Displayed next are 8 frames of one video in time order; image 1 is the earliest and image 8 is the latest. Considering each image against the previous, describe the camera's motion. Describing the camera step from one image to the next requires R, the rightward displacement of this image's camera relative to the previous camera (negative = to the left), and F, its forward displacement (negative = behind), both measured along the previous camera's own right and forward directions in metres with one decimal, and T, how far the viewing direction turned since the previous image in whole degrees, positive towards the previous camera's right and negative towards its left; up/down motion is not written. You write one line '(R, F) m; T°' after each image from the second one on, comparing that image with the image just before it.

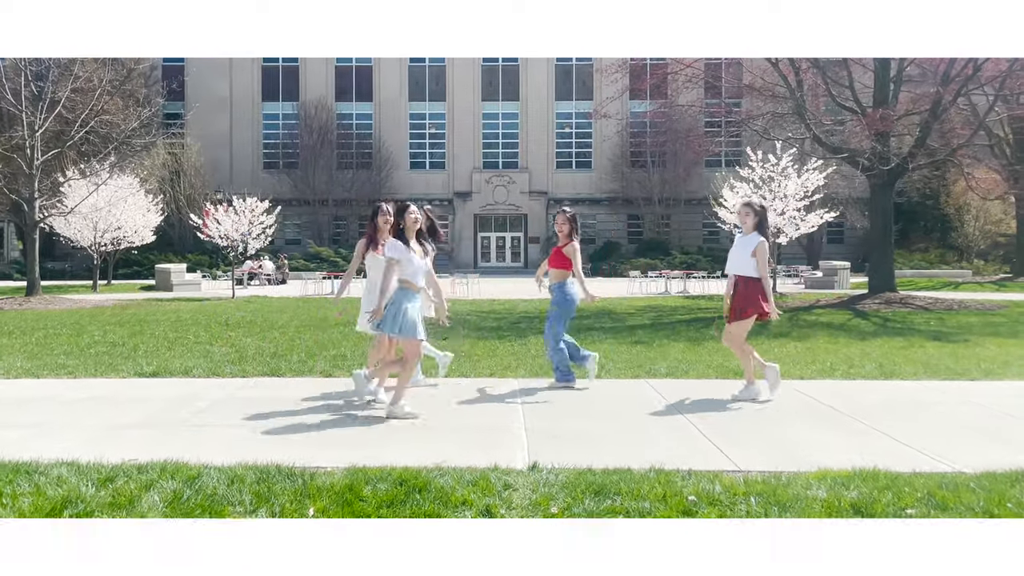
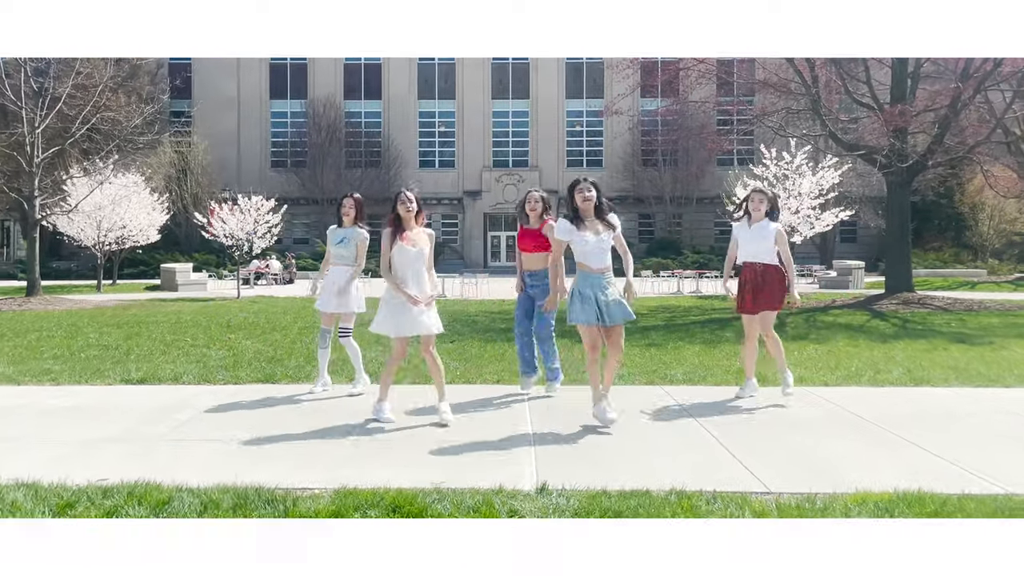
(0.0, +0.2) m; -1°
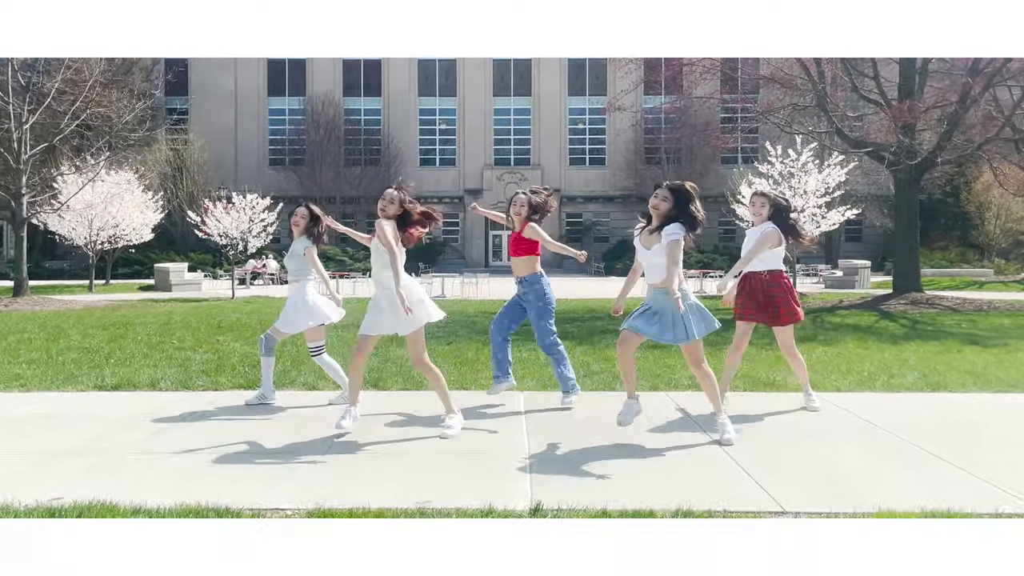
(0.0, +0.2) m; 0°
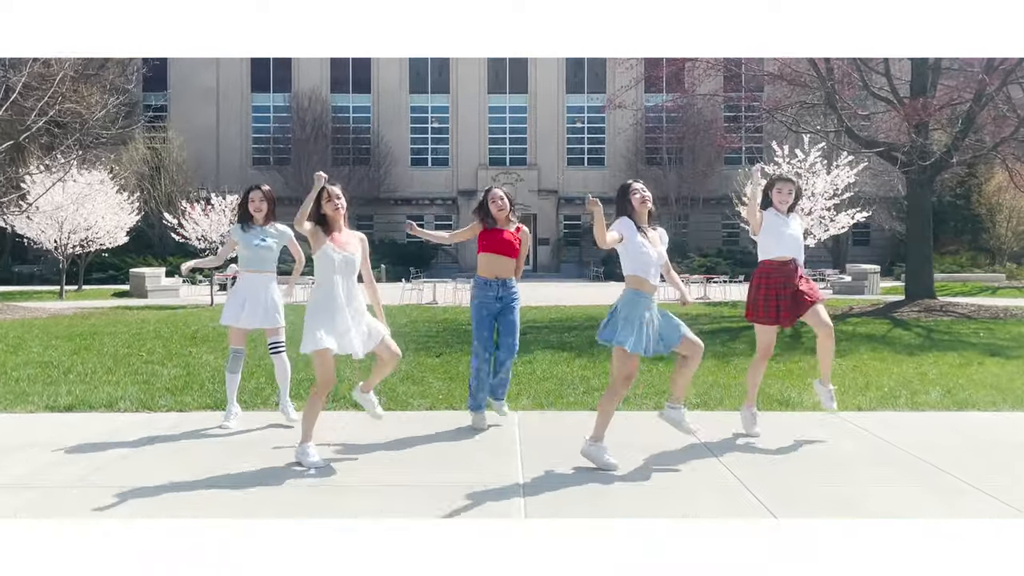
(0.0, +0.6) m; 0°
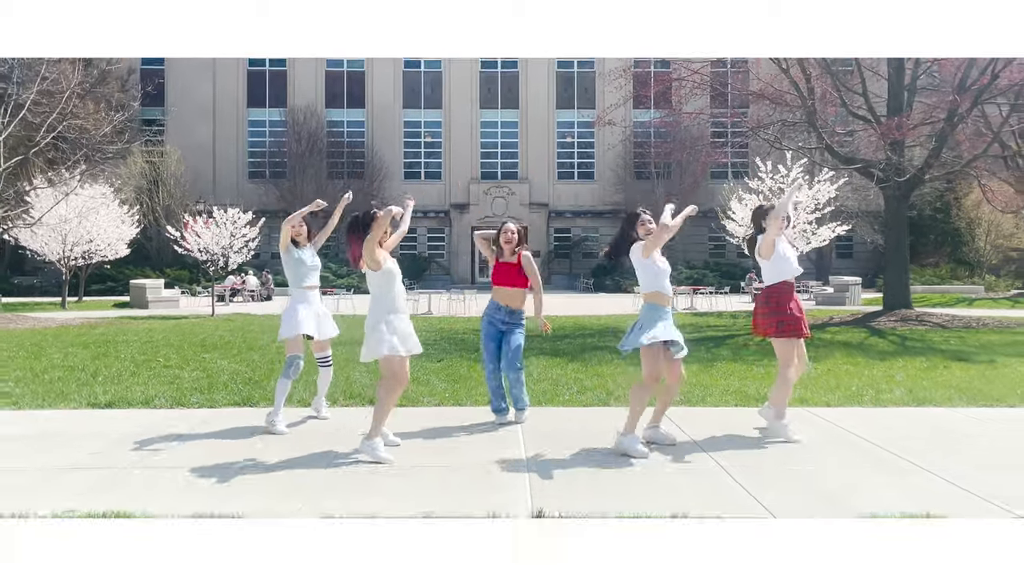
(-0.1, -0.3) m; +1°
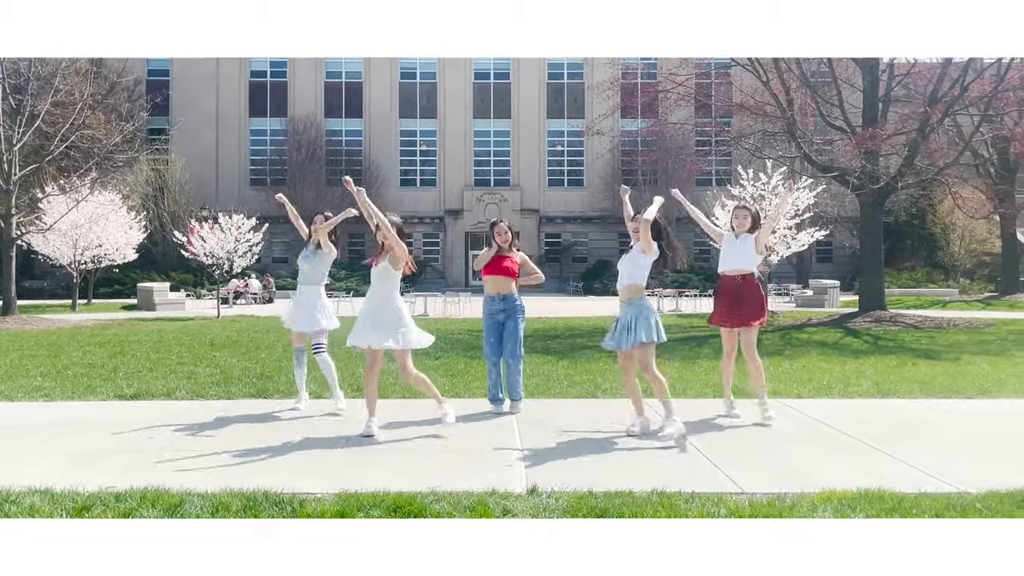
(-0.1, -0.5) m; +1°
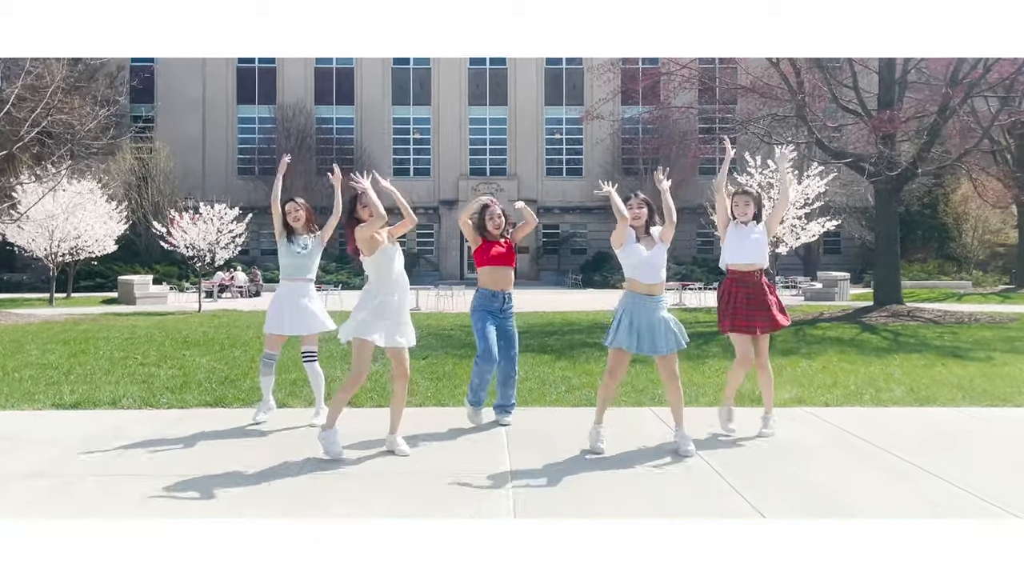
(+0.1, +0.6) m; 0°
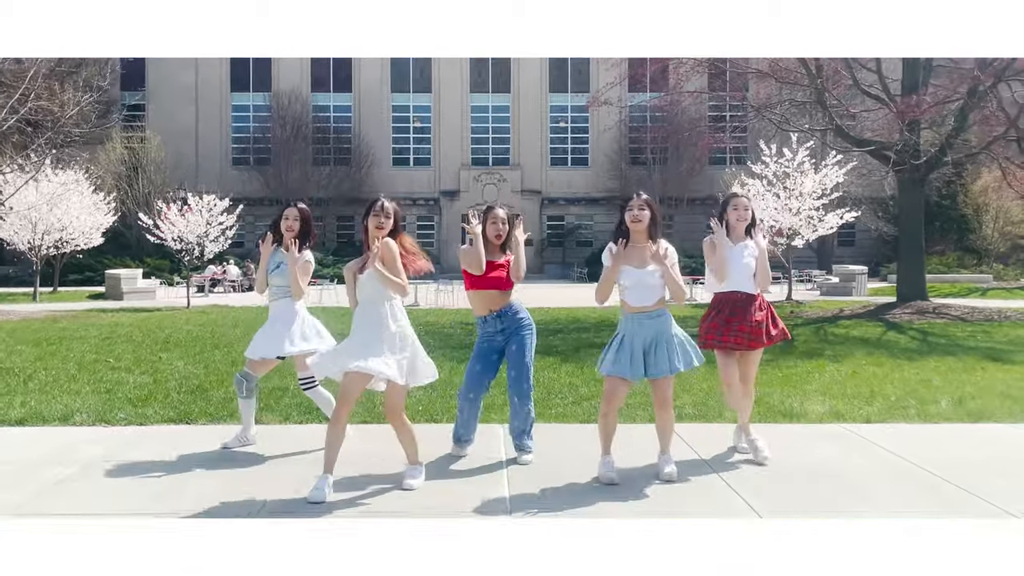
(0.0, +0.5) m; 0°
